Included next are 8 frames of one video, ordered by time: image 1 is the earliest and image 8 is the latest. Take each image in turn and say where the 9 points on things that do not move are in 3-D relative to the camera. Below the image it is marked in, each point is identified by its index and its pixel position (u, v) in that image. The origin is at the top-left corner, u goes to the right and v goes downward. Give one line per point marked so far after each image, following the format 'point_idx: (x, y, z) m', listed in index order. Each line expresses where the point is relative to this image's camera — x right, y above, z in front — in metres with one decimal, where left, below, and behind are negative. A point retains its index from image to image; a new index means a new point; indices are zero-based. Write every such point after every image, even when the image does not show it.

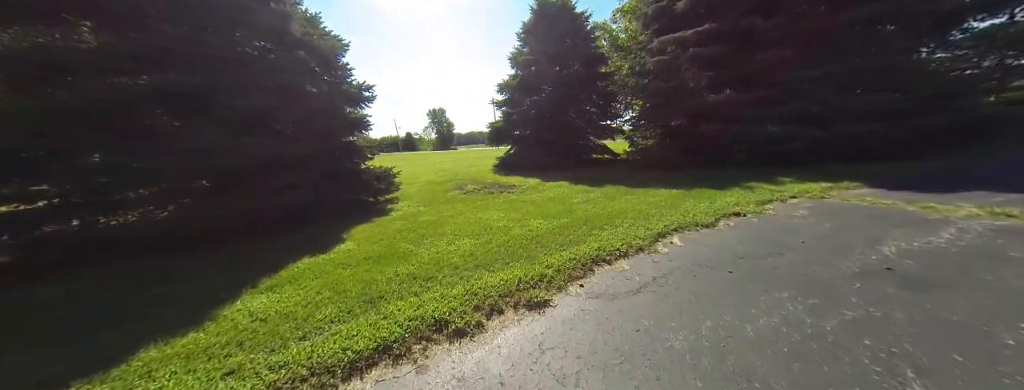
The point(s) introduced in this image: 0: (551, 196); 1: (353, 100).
0: (+1.0, -0.1, +6.8) m
1: (-4.2, +2.5, +6.6) m
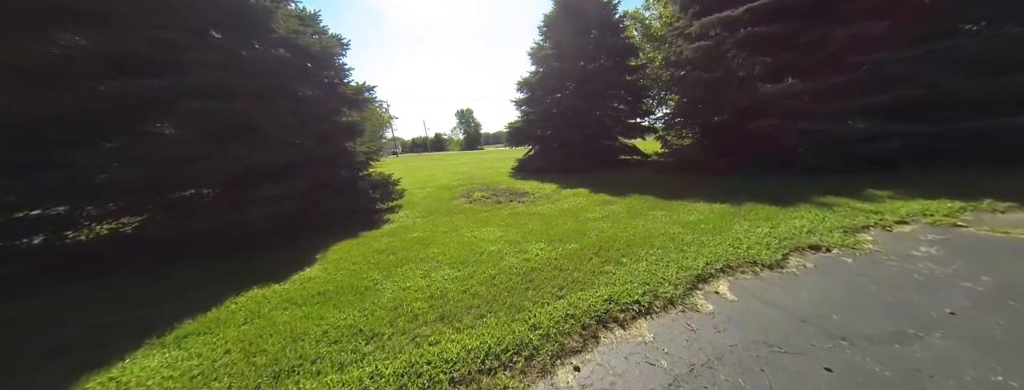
0: (+1.2, -0.3, +5.9) m
1: (-4.0, +2.3, +6.2) m
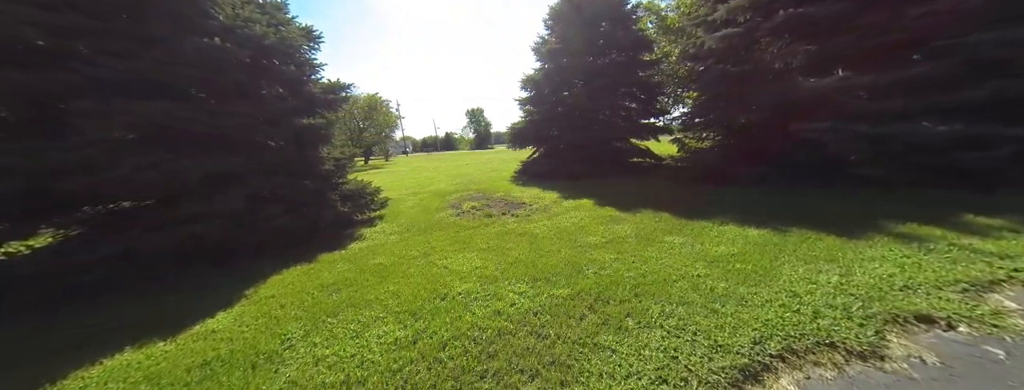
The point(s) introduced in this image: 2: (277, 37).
0: (+0.9, -0.6, +5.0) m
1: (-4.2, +2.0, +5.5) m
2: (-4.4, +2.9, +4.8) m
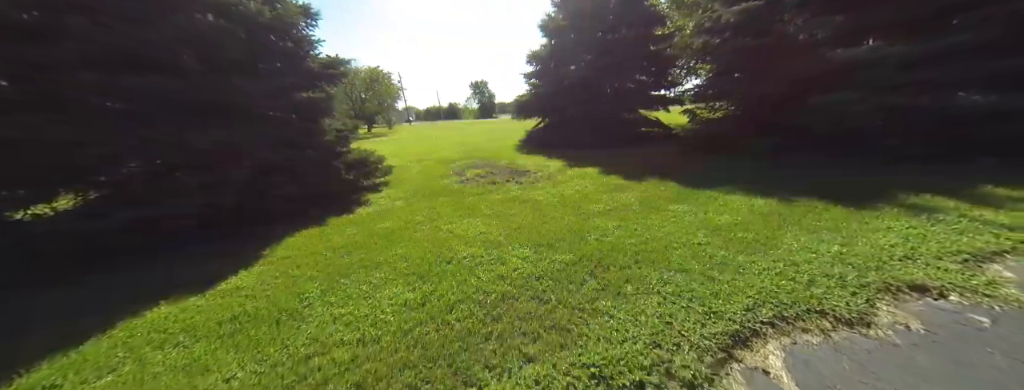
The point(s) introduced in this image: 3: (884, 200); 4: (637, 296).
0: (+1.0, 0.0, +5.0) m
1: (-4.1, +2.7, +5.3) m
2: (-4.3, +3.5, +4.4) m
3: (+4.8, -0.1, +3.3) m
4: (+1.1, -0.9, +2.2) m
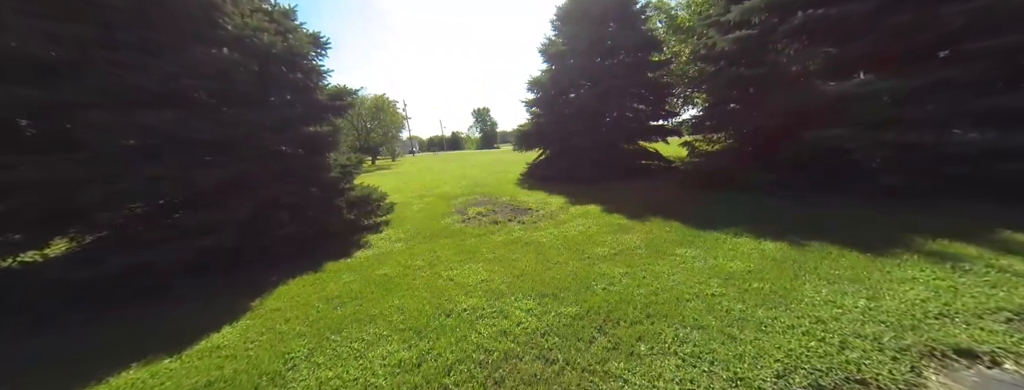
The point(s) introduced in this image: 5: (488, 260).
0: (+1.0, -0.8, +4.9) m
1: (-4.0, +1.9, +5.5) m
2: (-4.2, +2.8, +4.8) m
3: (+4.9, -0.6, +3.2) m
4: (+1.1, -1.3, +2.0) m
5: (-0.4, -1.0, +4.1) m
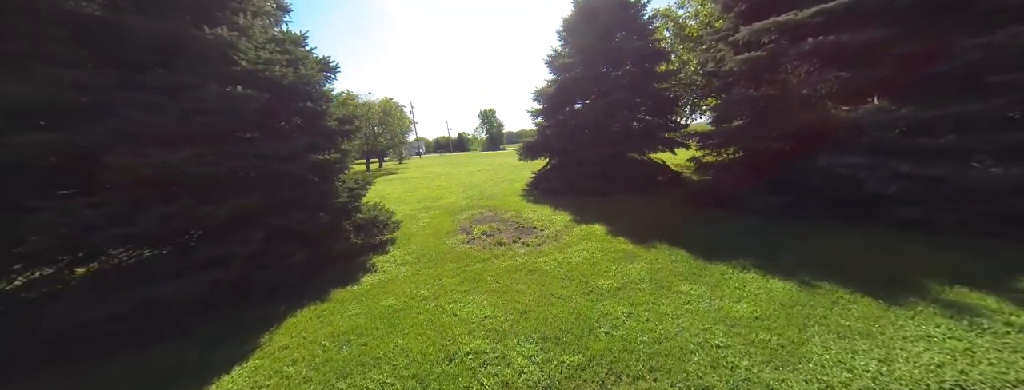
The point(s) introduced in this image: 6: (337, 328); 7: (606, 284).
0: (+1.1, -1.3, +4.9) m
1: (-3.9, +1.4, +5.6) m
2: (-4.1, +2.3, +4.9) m
3: (+4.9, -1.2, +3.1) m
4: (+1.1, -1.8, +2.0) m
5: (-0.3, -1.6, +4.2) m
6: (-2.4, -1.8, +3.4) m
7: (+1.5, -1.4, +4.1) m
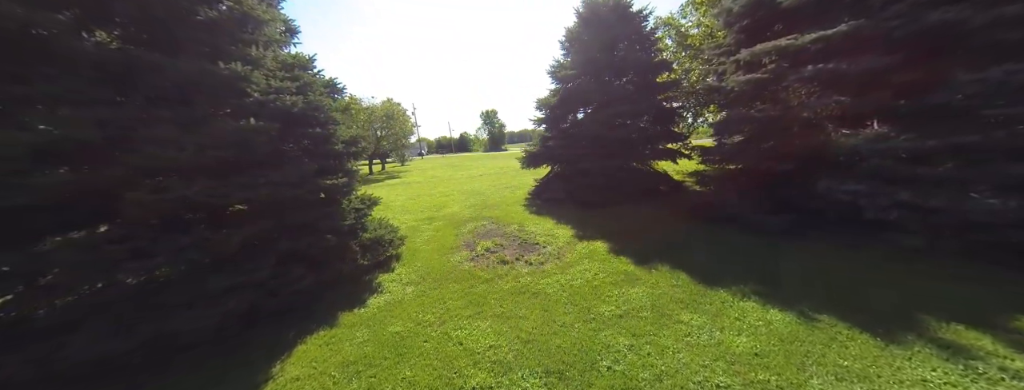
0: (+1.2, -1.8, +4.9) m
1: (-3.8, +0.9, +5.8) m
2: (-4.1, +1.9, +5.0) m
3: (+5.0, -1.6, +3.2) m
4: (+1.2, -2.2, +2.1) m
5: (-0.3, -2.0, +4.2) m
6: (-2.3, -2.2, +3.5) m
7: (+1.6, -1.9, +4.2) m
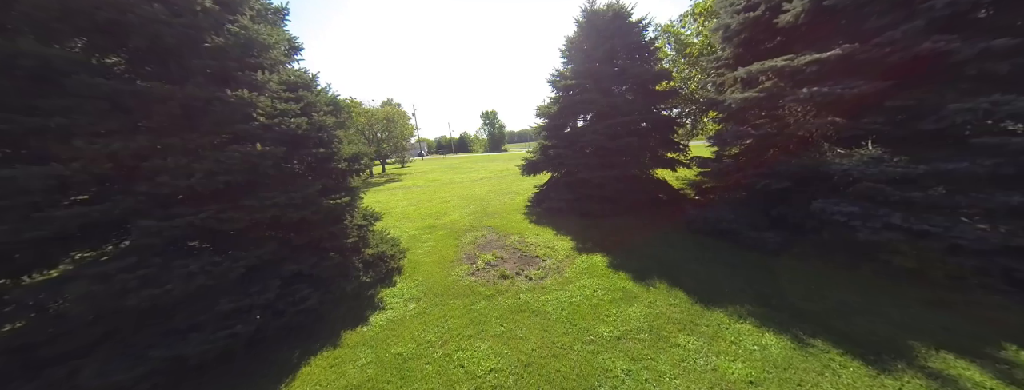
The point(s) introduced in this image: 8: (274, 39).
0: (+1.2, -2.2, +5.0) m
1: (-3.8, +0.5, +5.8) m
2: (-4.1, +1.5, +5.1) m
3: (+5.0, -2.0, +3.3) m
4: (+1.2, -2.6, +2.2) m
5: (-0.3, -2.4, +4.3) m
6: (-2.3, -2.6, +3.6) m
7: (+1.6, -2.3, +4.3) m
8: (-4.5, +3.0, +4.9) m
